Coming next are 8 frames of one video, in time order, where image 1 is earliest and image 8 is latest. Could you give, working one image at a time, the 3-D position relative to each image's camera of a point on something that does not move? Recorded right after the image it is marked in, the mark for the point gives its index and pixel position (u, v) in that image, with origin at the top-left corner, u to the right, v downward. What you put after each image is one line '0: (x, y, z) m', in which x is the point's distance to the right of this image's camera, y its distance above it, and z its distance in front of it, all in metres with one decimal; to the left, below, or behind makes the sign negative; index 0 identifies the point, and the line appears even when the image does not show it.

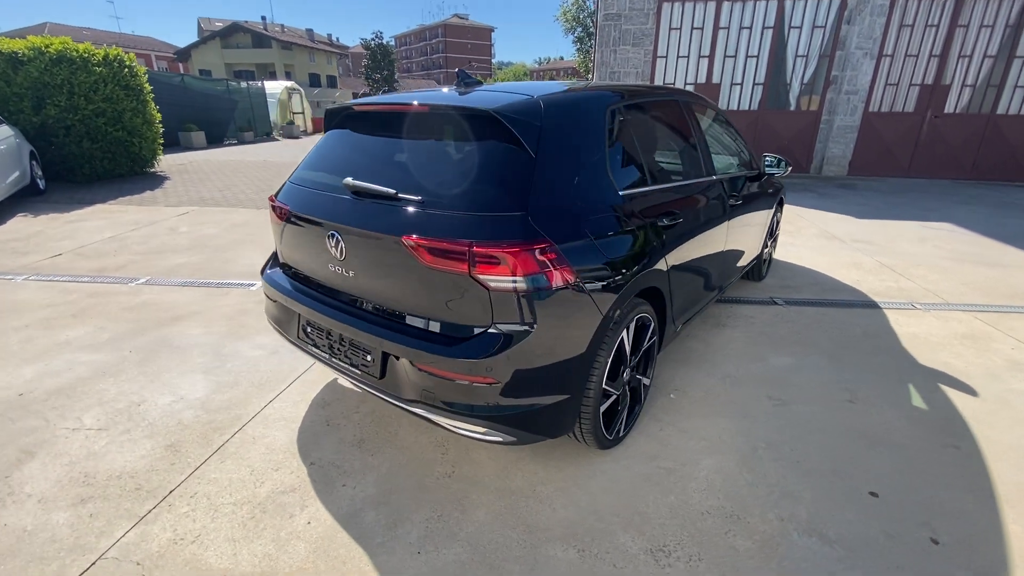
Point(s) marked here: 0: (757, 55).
0: (+5.0, +4.8, +9.9) m
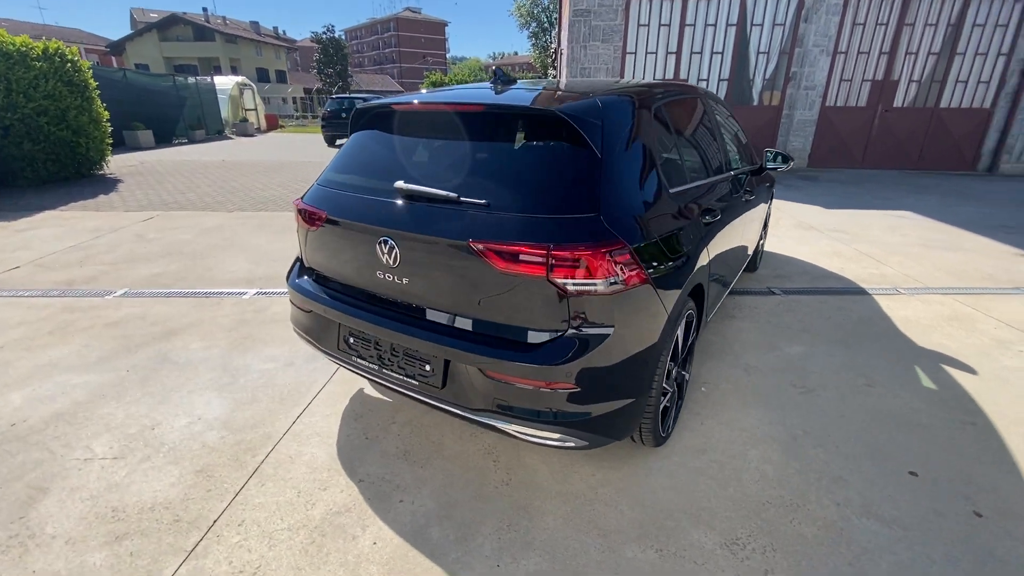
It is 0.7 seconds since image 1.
0: (+4.5, +5.0, +10.2) m
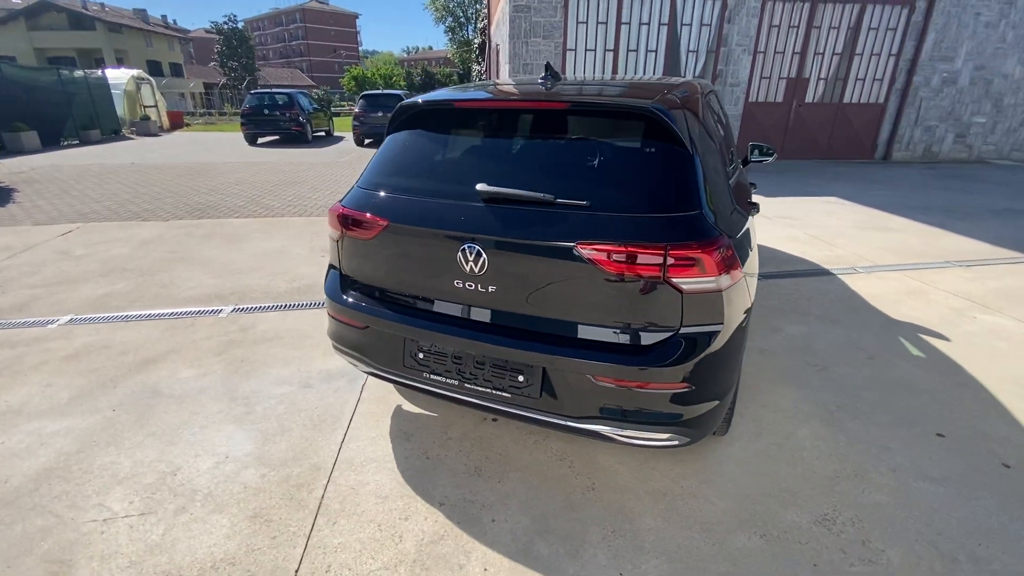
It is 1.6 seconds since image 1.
0: (+3.2, +5.3, +10.7) m
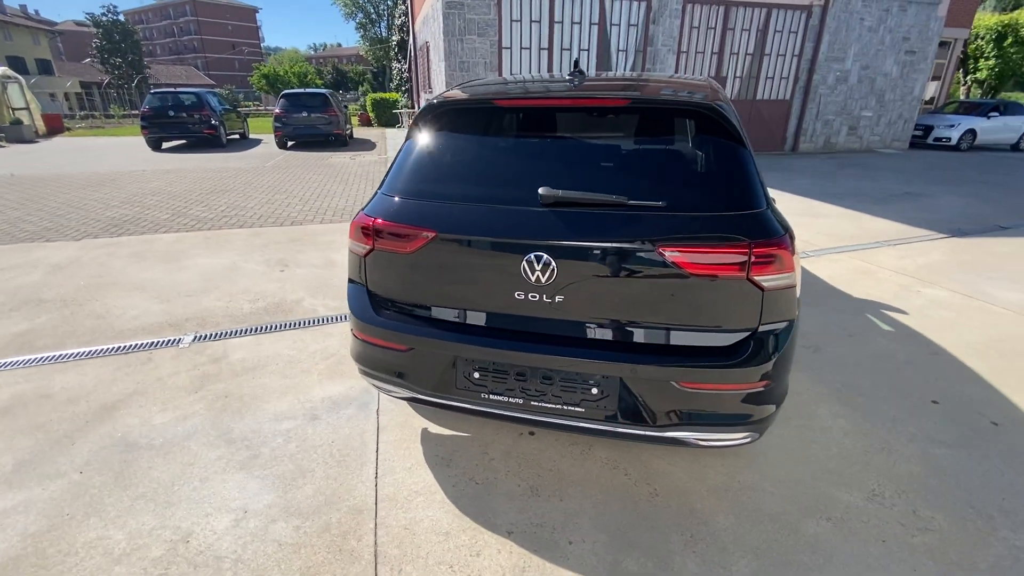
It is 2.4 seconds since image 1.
0: (+1.7, +5.4, +10.9) m
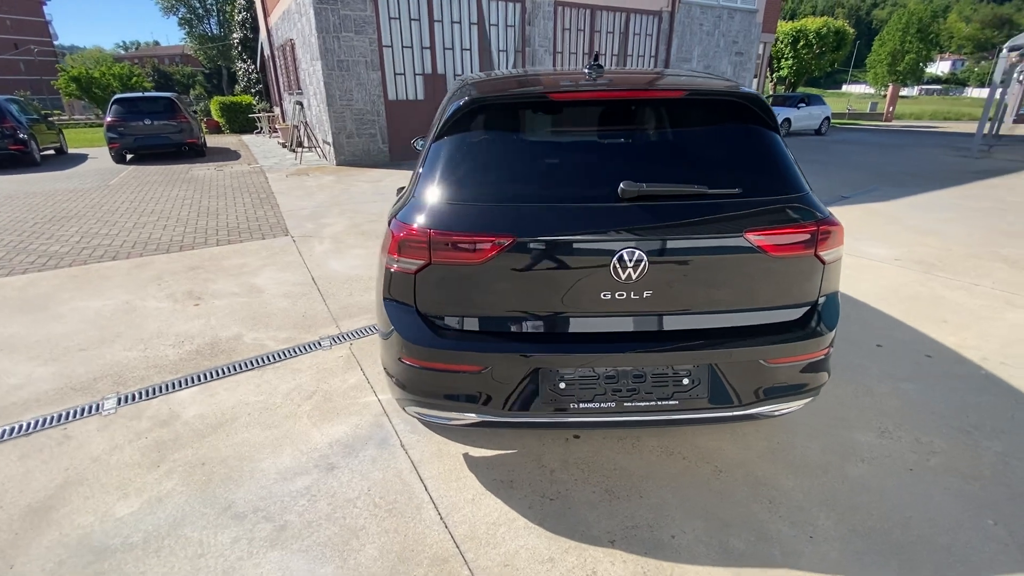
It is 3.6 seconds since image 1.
0: (-1.0, +5.4, +10.9) m
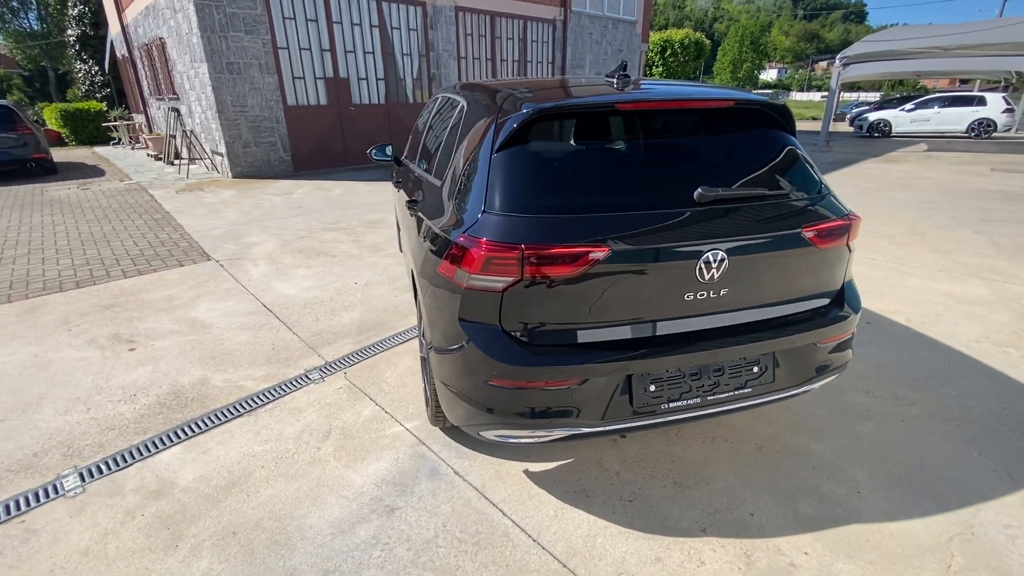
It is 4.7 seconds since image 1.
0: (-3.0, +5.2, +10.5) m
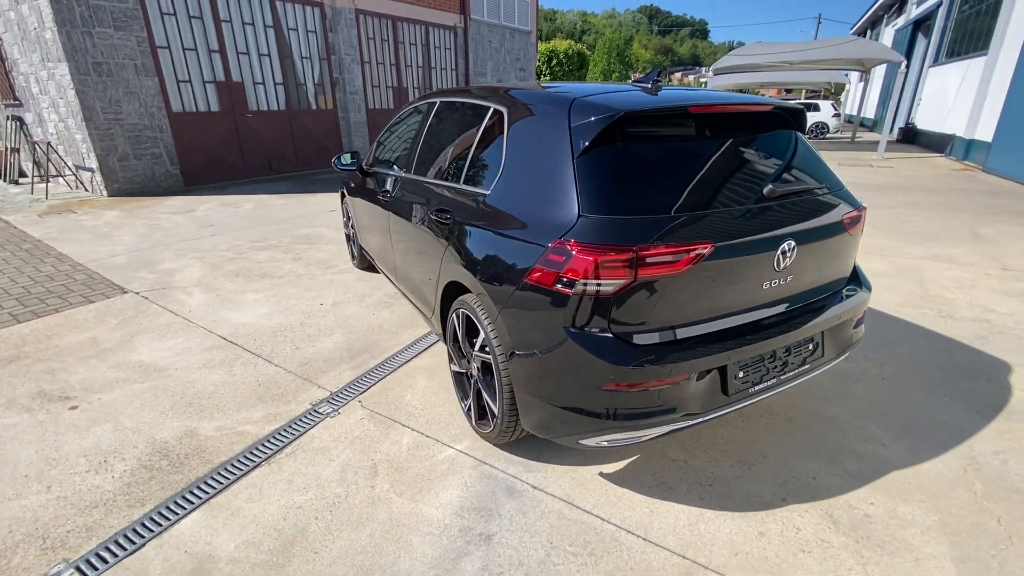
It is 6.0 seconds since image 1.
0: (-4.9, +4.7, +9.7) m
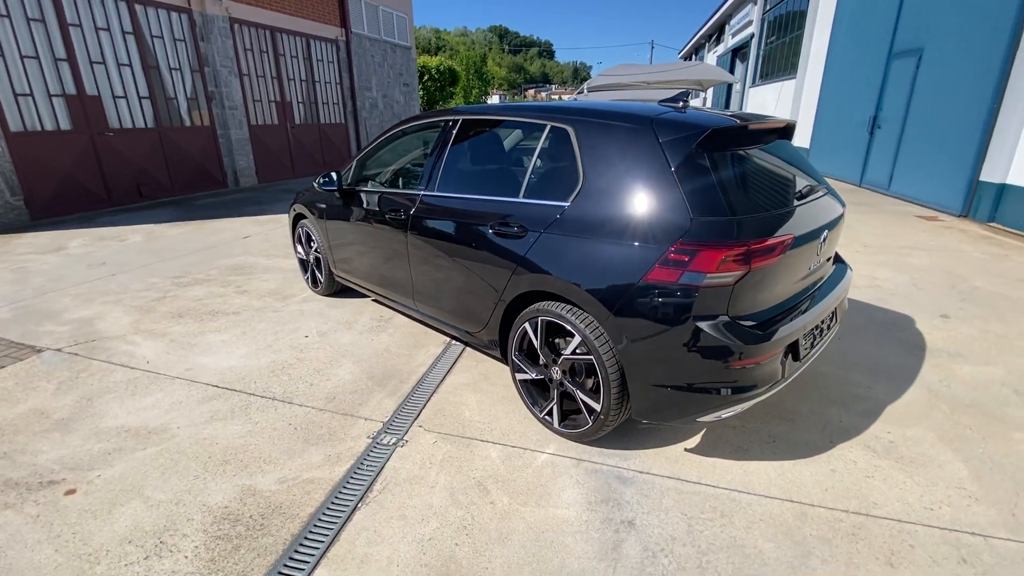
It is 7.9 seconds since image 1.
0: (-6.7, +3.9, +8.4) m
